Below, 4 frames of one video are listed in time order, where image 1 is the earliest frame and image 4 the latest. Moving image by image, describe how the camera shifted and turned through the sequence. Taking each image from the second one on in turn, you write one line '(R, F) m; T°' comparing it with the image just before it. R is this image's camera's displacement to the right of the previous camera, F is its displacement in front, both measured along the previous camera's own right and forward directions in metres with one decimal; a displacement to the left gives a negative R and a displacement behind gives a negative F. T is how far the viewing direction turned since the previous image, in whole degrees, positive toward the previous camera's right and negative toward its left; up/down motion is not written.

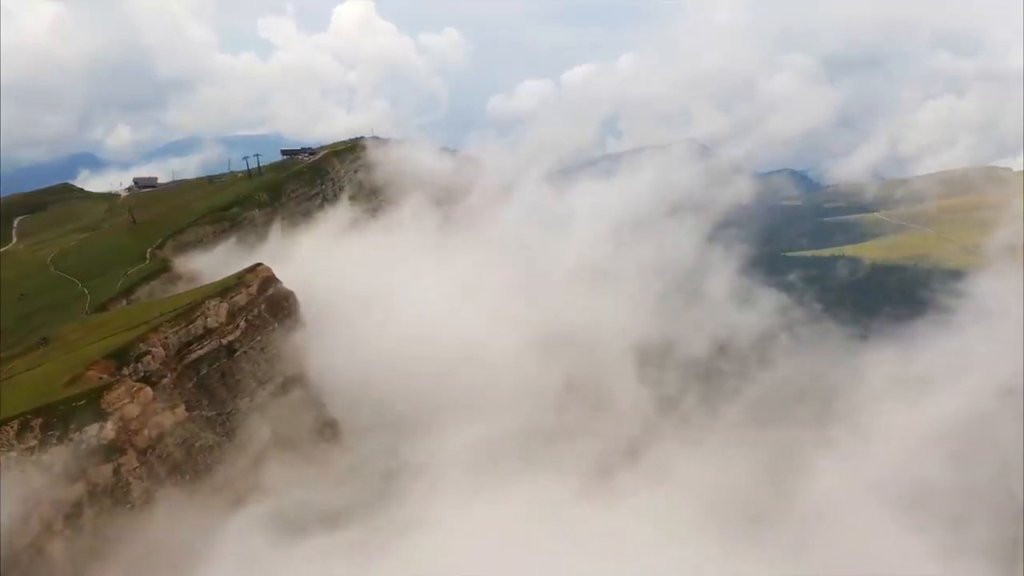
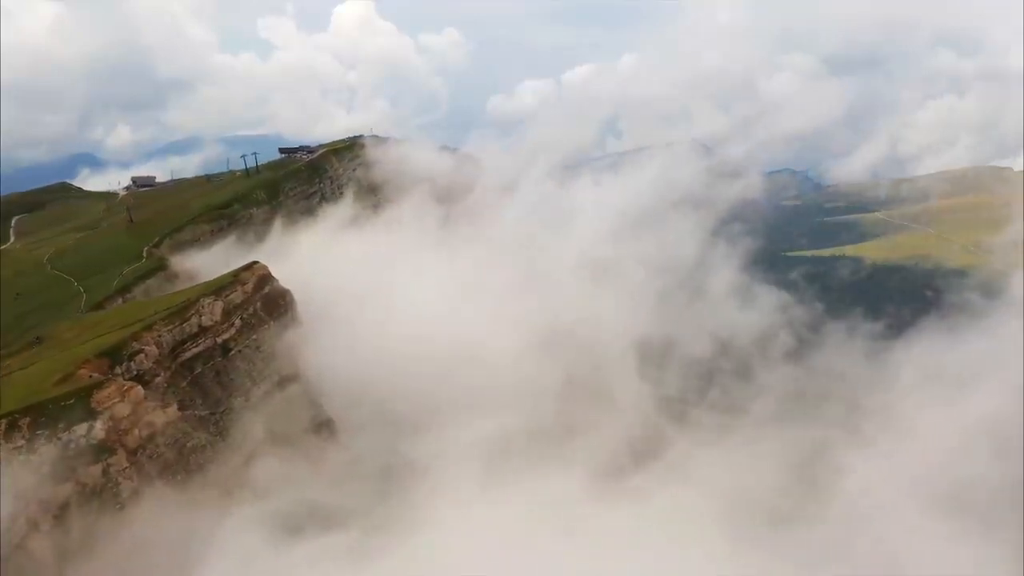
(+0.2, +0.9) m; 0°
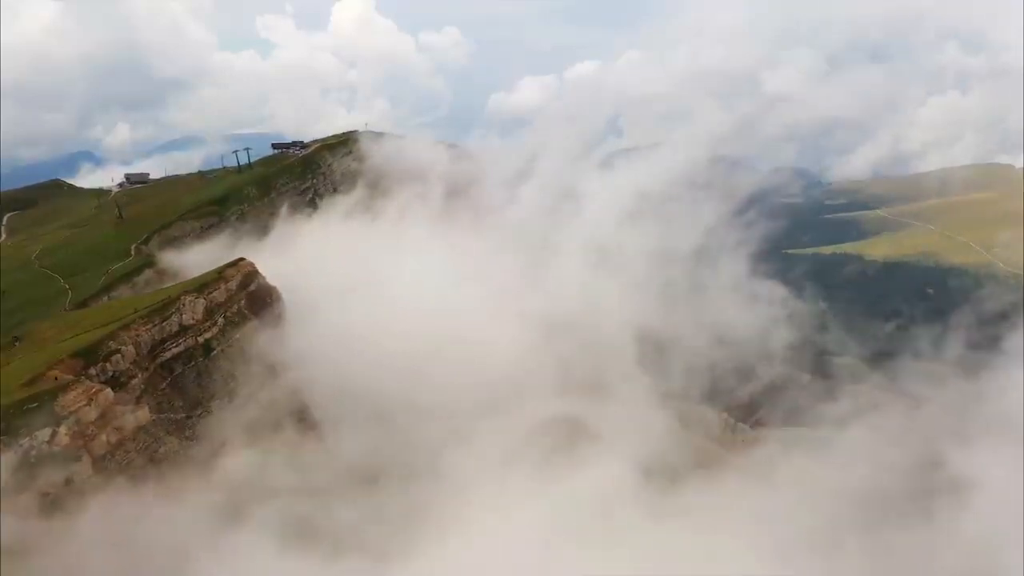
(+0.7, +2.9) m; 0°
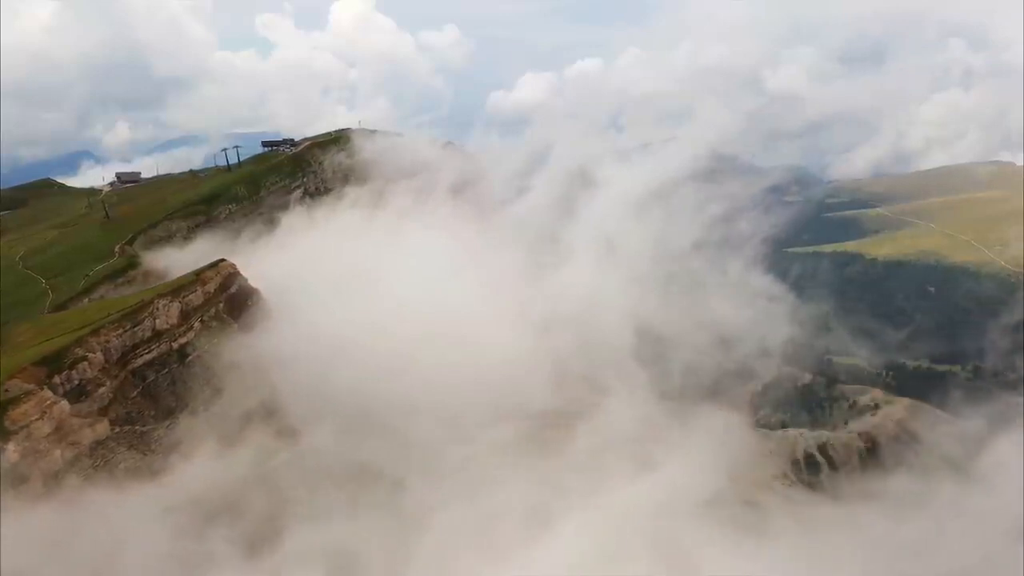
(+1.2, +3.0) m; 0°
